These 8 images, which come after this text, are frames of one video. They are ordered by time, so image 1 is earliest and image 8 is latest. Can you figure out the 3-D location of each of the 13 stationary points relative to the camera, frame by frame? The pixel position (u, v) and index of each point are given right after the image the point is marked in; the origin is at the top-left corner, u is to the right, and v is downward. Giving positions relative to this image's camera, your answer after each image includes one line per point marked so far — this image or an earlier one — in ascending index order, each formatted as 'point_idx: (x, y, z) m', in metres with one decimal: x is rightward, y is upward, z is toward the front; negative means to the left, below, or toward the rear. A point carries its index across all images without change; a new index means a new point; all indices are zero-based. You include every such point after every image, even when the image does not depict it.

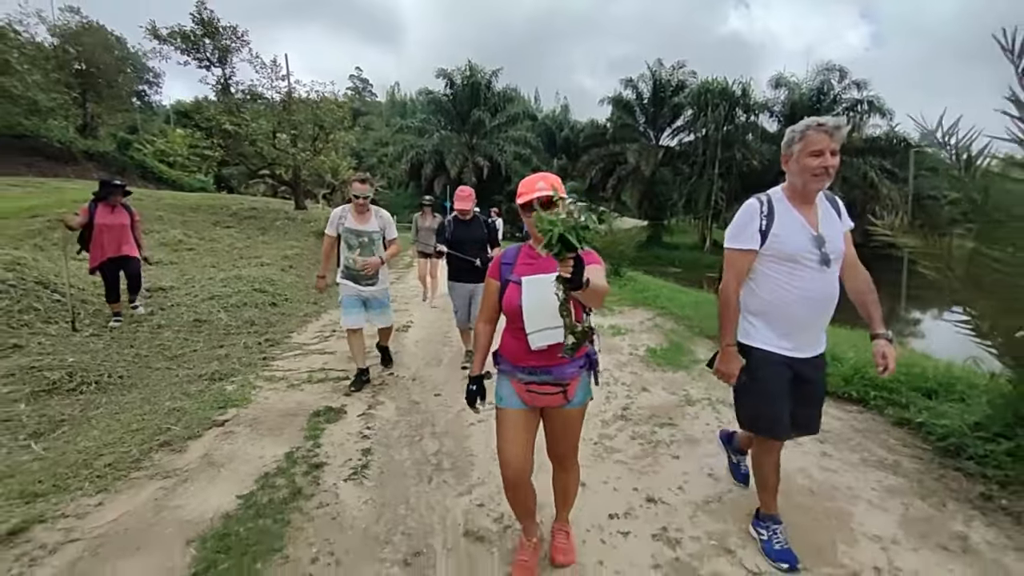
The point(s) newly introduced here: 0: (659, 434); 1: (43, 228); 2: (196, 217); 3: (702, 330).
0: (+1.3, -1.3, +4.1) m
1: (-11.7, +1.5, +11.5) m
2: (-10.1, +2.3, +14.8) m
3: (+2.8, -0.6, +6.9) m
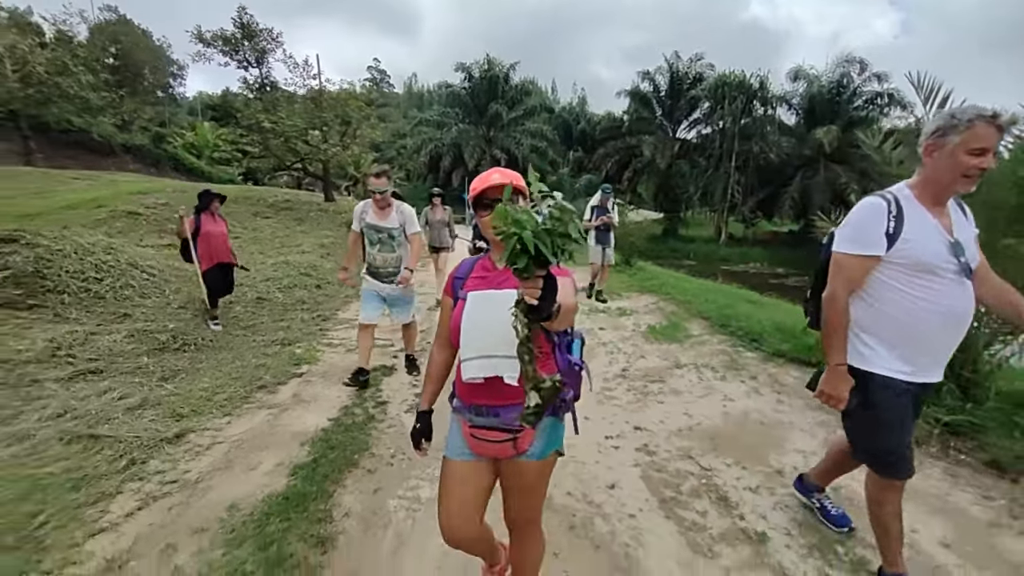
0: (+1.5, -1.1, +5.1) m
1: (-11.2, +2.0, +12.9) m
2: (-9.5, +2.8, +16.1) m
3: (+3.1, -0.4, +7.9) m
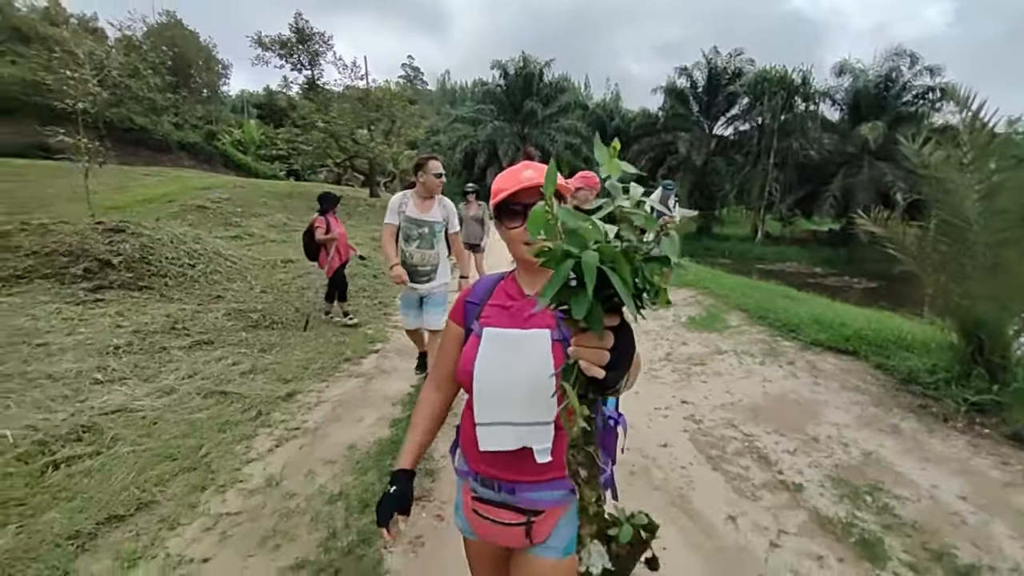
0: (+2.2, -1.0, +5.6) m
1: (-10.0, +2.3, +14.1) m
2: (-8.1, +3.2, +17.2) m
3: (+3.9, -0.3, +8.2) m
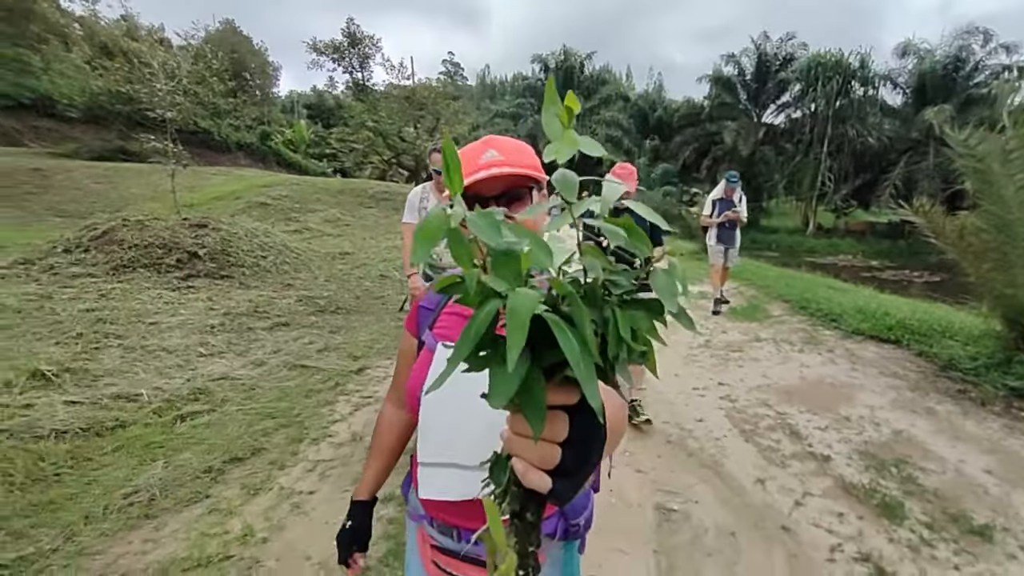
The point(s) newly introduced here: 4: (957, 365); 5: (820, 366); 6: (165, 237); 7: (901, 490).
0: (+2.7, -0.8, +5.8) m
1: (-8.7, +2.6, +15.3) m
2: (-6.5, +3.5, +18.2) m
3: (+4.7, -0.1, +8.3) m
4: (+4.7, -0.8, +4.9) m
5: (+3.5, -0.9, +5.4) m
6: (-6.4, +0.9, +8.7) m
7: (+2.7, -1.4, +3.2) m
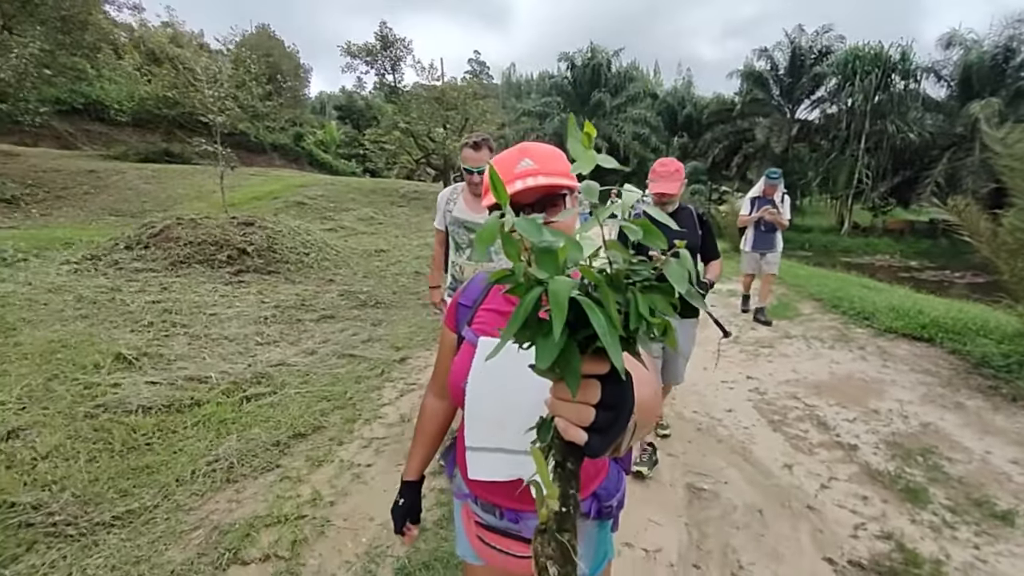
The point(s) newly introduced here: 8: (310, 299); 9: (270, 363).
0: (+3.2, -0.8, +6.0) m
1: (-7.7, +2.8, +16.0) m
2: (-5.4, +3.6, +18.8) m
3: (+5.3, -0.1, +8.3) m
4: (+5.0, -0.8, +4.9) m
5: (+3.9, -0.9, +5.4) m
6: (-5.8, +1.1, +9.3) m
7: (+2.9, -1.3, +3.3) m
8: (-3.3, -0.2, +7.8) m
9: (-2.7, -0.8, +5.3) m
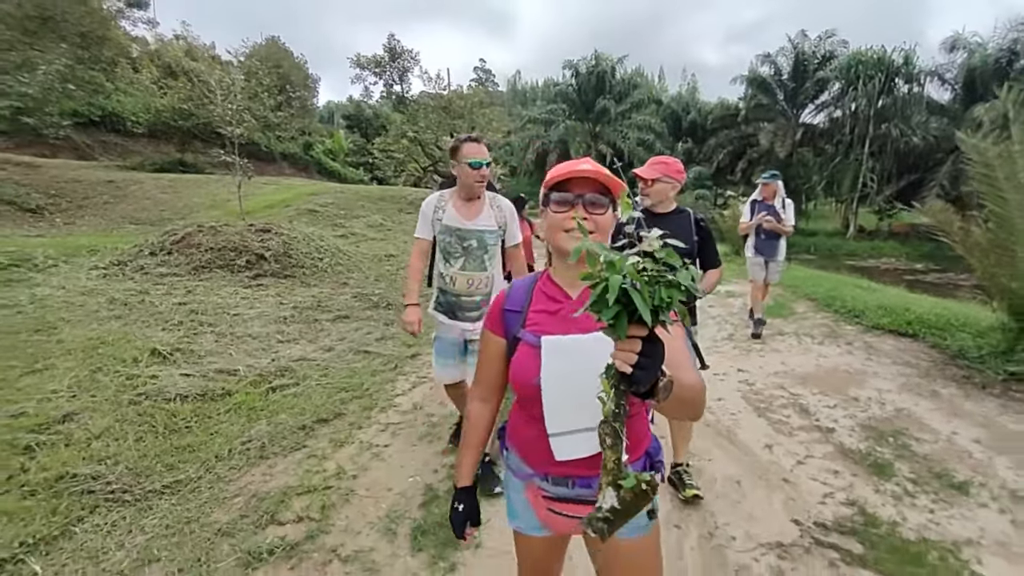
0: (+3.2, -0.8, +6.3) m
1: (-7.5, +2.6, +16.5) m
2: (-5.2, +3.4, +19.3) m
3: (+5.4, -0.1, +8.6) m
4: (+5.1, -0.7, +5.2) m
5: (+4.0, -0.8, +5.8) m
6: (-5.7, +1.0, +9.7) m
7: (+3.0, -1.3, +3.6) m
8: (-3.3, -0.2, +8.2) m
9: (-2.7, -0.9, +5.7) m
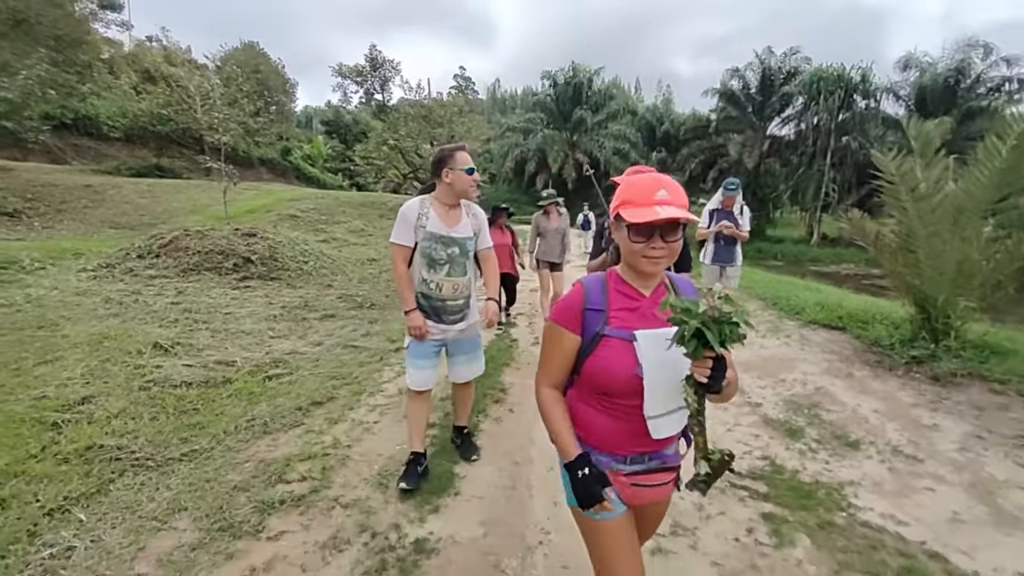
0: (+2.9, -0.8, +7.0) m
1: (-8.3, +2.5, +16.8) m
2: (-6.1, +3.2, +19.7) m
3: (+4.9, -0.1, +9.4) m
4: (+4.8, -0.7, +6.0) m
5: (+3.7, -0.8, +6.5) m
6: (-6.2, +0.9, +10.1) m
7: (+2.7, -1.2, +4.4) m
8: (-3.7, -0.2, +8.6) m
9: (-3.0, -0.8, +6.1) m
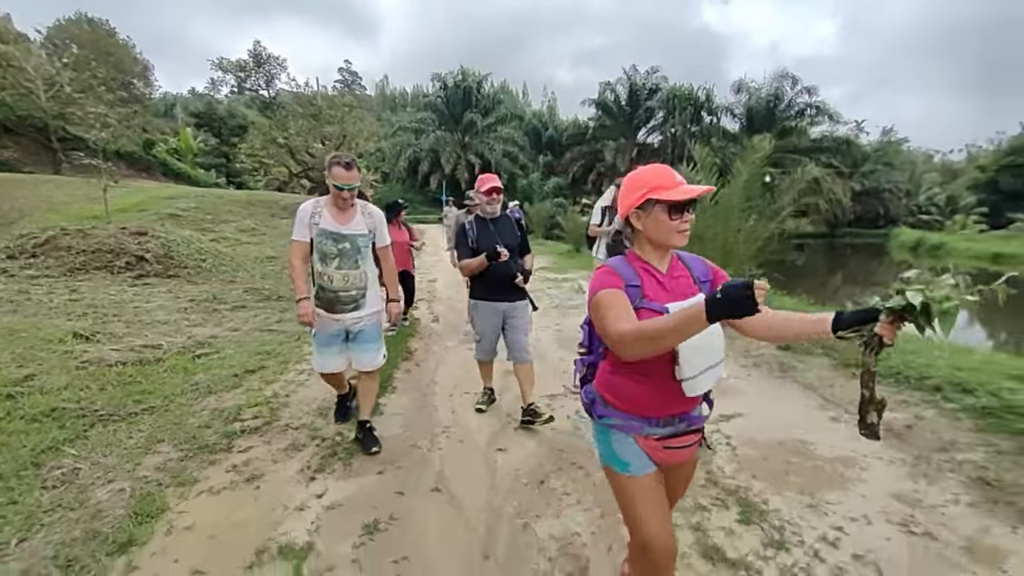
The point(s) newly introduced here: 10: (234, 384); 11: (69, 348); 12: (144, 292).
0: (+1.1, -0.4, +8.9) m
1: (-12.1, +2.4, +16.0) m
2: (-10.5, +3.2, +19.4) m
3: (+2.5, +0.3, +11.7) m
4: (+3.2, -0.3, +8.4) m
5: (+2.0, -0.4, +8.6) m
6: (-8.5, +0.9, +9.9) m
7: (+1.5, -0.9, +6.3) m
8: (-5.7, -0.1, +9.1) m
9: (-4.4, -0.7, +6.8) m
10: (-3.2, -1.1, +5.3) m
11: (-5.3, -0.7, +5.6) m
12: (-6.8, -0.1, +8.6) m
